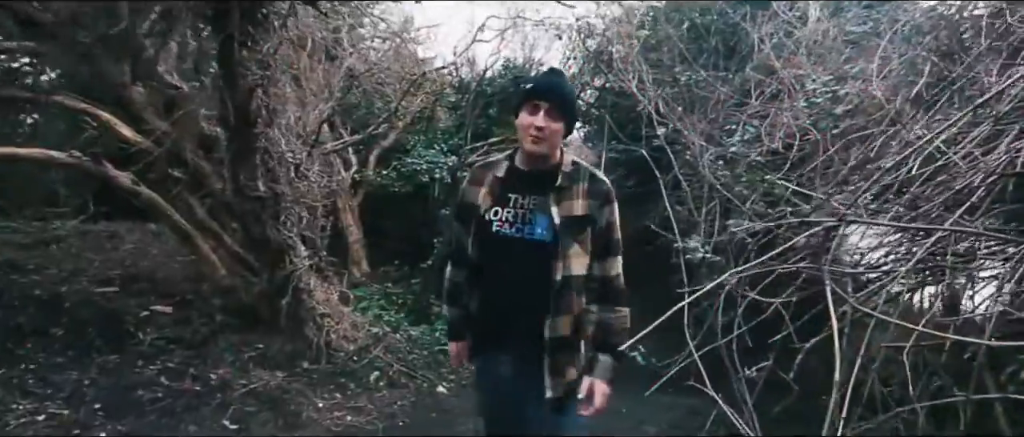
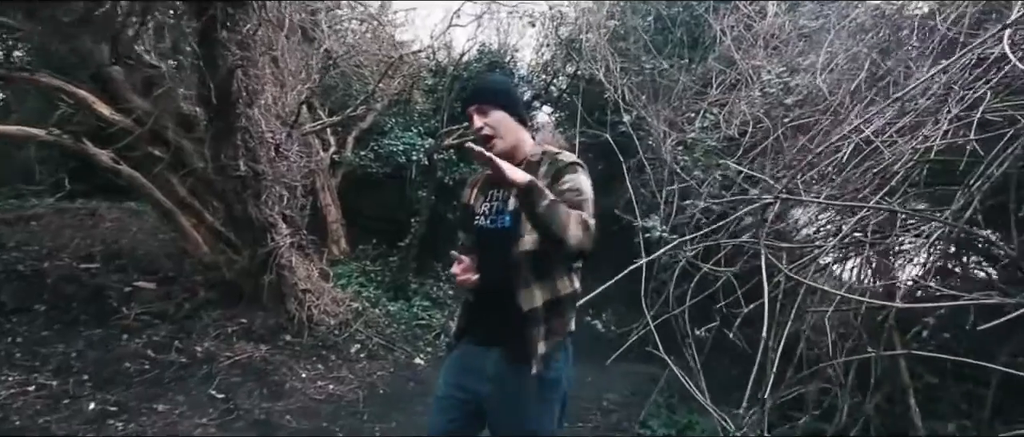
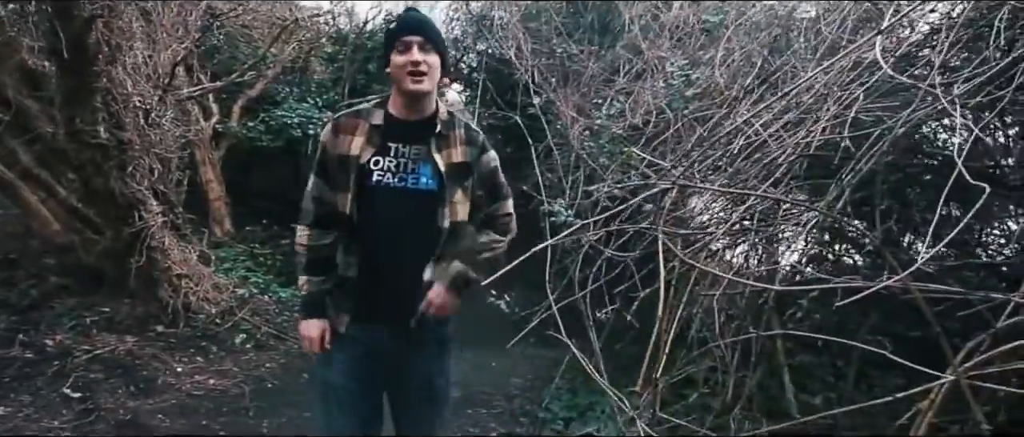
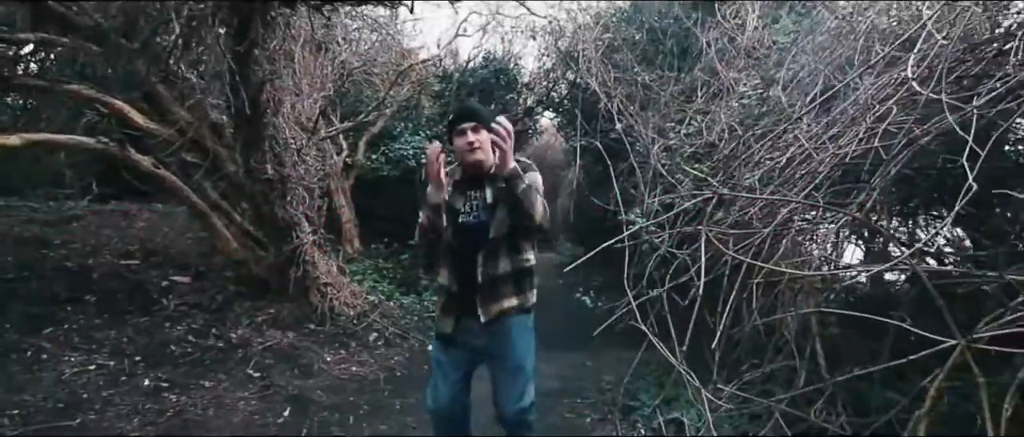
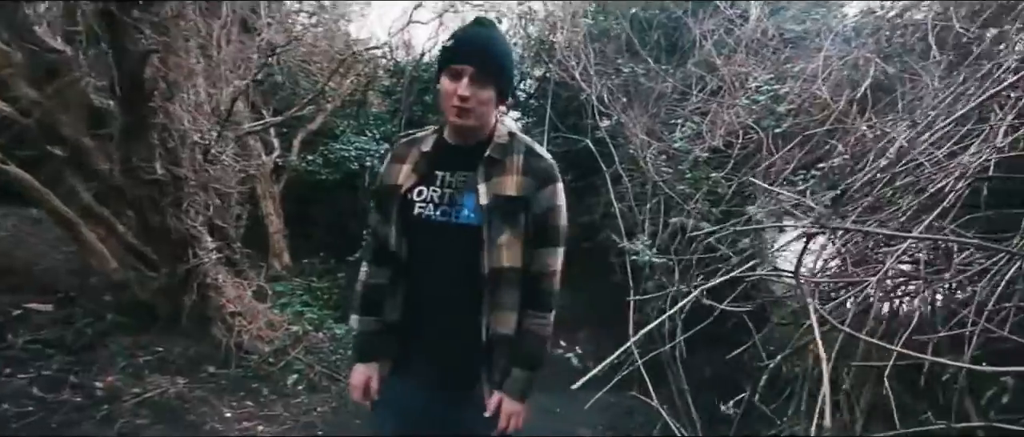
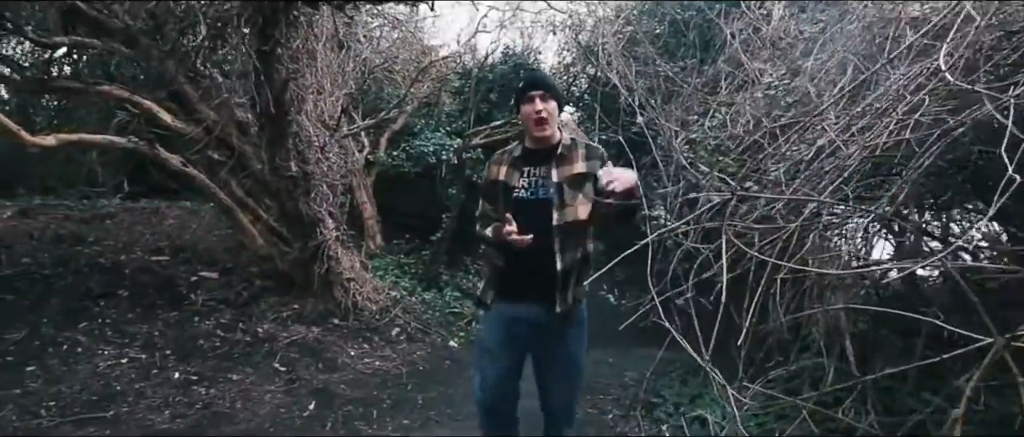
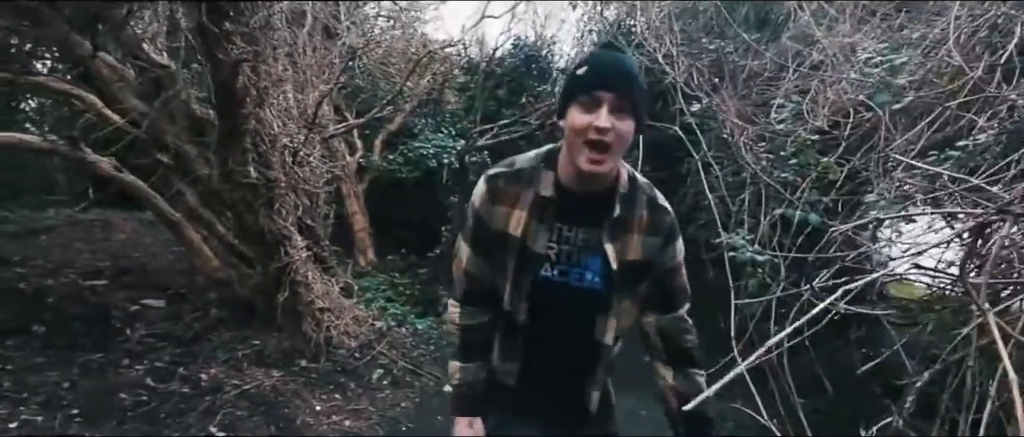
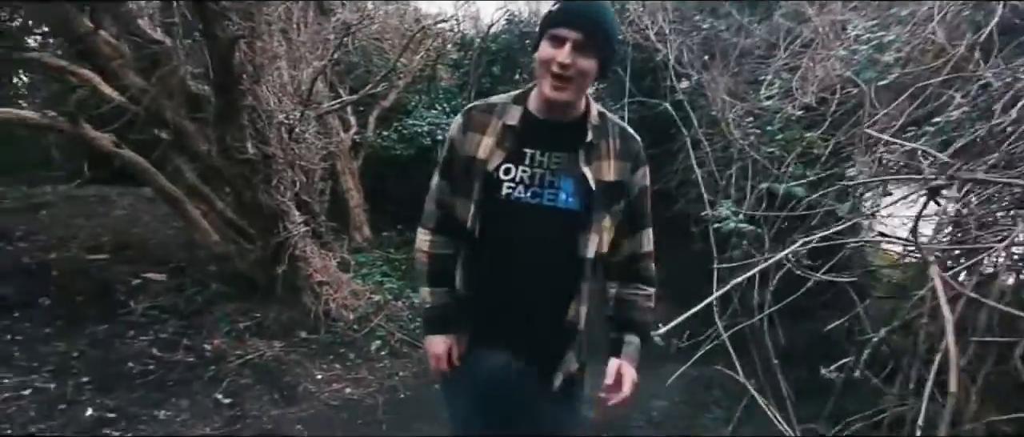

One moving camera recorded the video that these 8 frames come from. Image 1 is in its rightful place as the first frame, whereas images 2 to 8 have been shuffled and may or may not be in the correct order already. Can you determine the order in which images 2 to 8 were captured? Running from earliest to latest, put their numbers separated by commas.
5, 8, 3, 7, 4, 6, 2
